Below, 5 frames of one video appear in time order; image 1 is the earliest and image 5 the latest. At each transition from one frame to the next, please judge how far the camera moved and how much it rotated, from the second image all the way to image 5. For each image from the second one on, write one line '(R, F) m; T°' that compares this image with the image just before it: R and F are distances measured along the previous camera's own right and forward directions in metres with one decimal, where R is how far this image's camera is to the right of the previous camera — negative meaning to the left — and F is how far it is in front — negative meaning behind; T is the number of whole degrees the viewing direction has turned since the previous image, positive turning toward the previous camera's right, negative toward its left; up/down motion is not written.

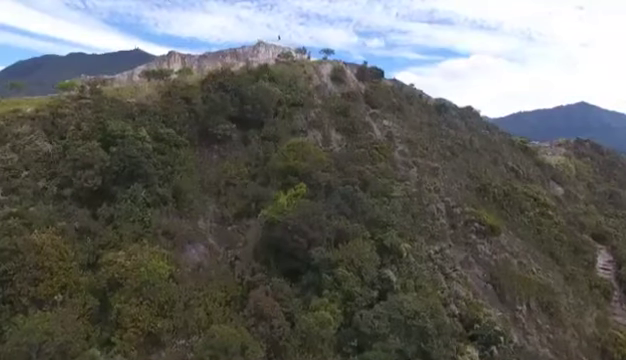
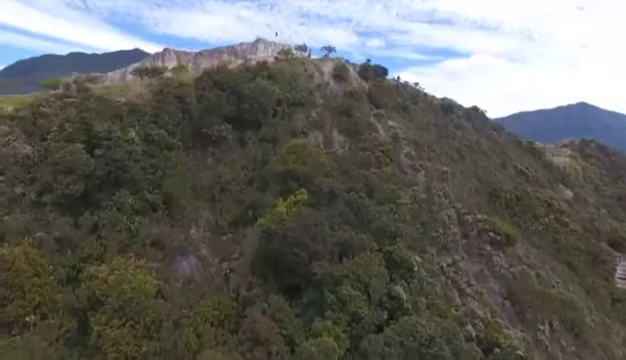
(-0.1, +2.0) m; 0°
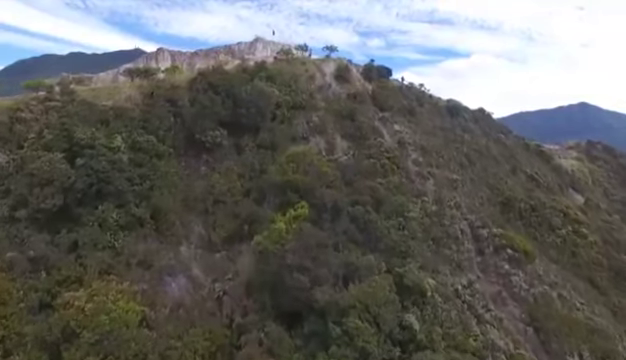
(-0.1, +2.1) m; 0°
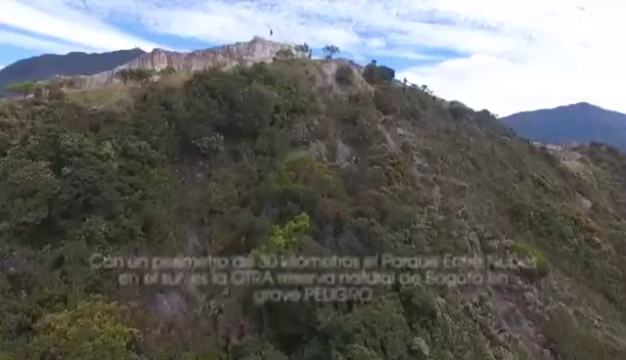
(0.0, +1.3) m; 0°
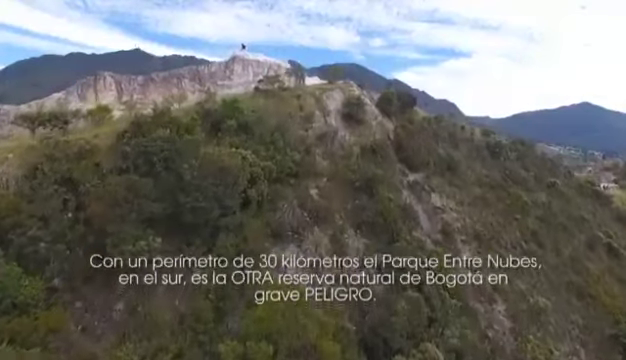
(+0.3, +10.5) m; 0°
